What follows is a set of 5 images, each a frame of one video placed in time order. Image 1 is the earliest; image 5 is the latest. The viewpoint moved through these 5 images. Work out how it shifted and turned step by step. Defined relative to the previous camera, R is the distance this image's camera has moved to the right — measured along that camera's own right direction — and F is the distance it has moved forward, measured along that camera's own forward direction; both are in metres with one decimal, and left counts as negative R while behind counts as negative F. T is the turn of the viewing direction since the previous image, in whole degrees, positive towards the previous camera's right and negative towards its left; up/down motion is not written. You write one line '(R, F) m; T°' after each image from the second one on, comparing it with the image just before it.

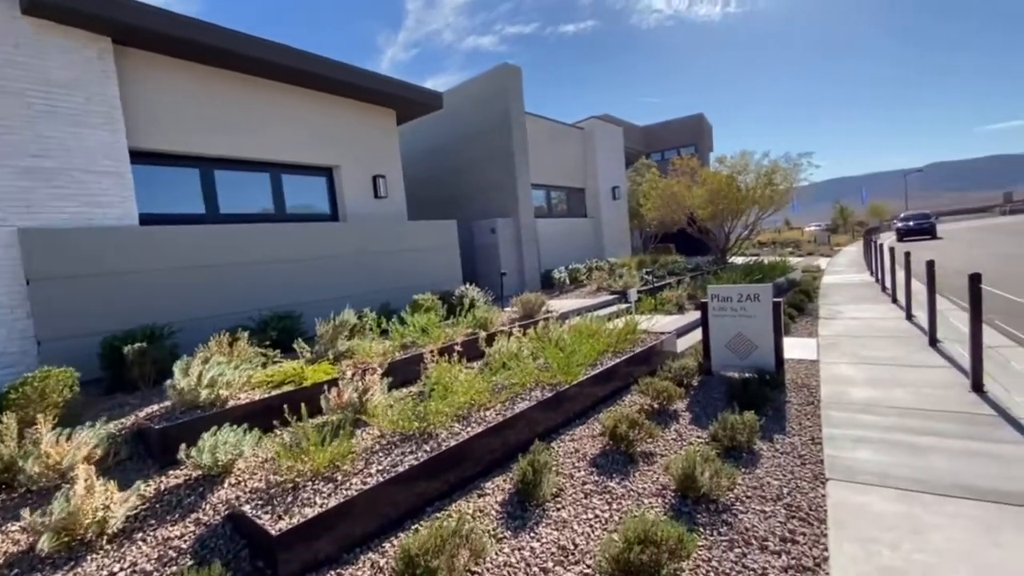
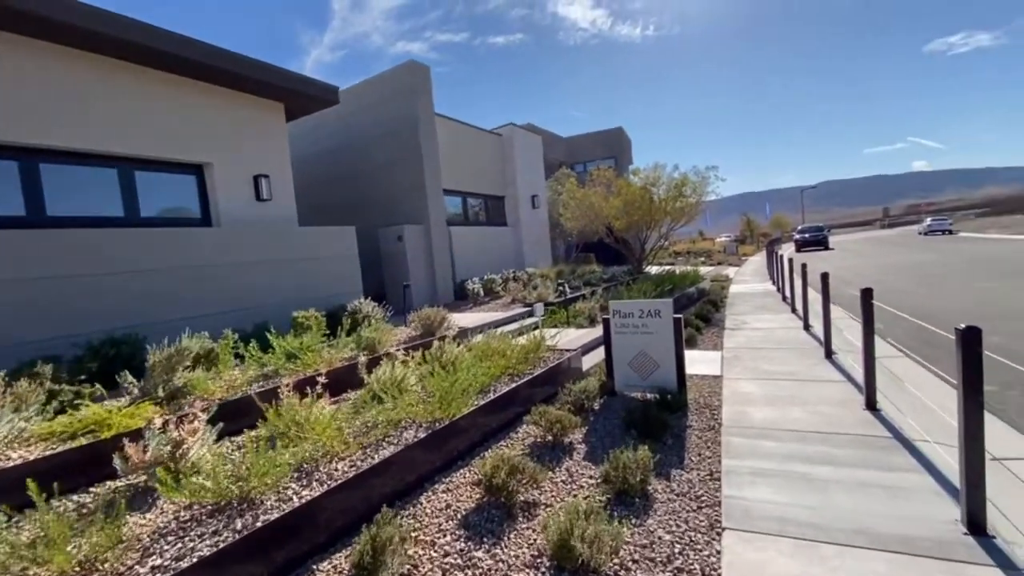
(+0.6, +0.6) m; +8°
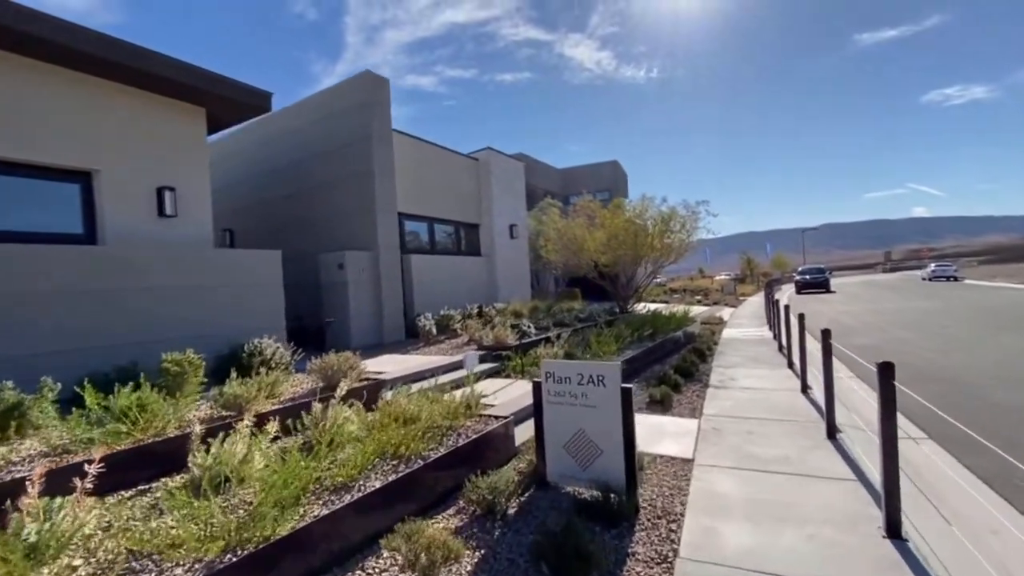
(+0.9, +1.4) m; 0°
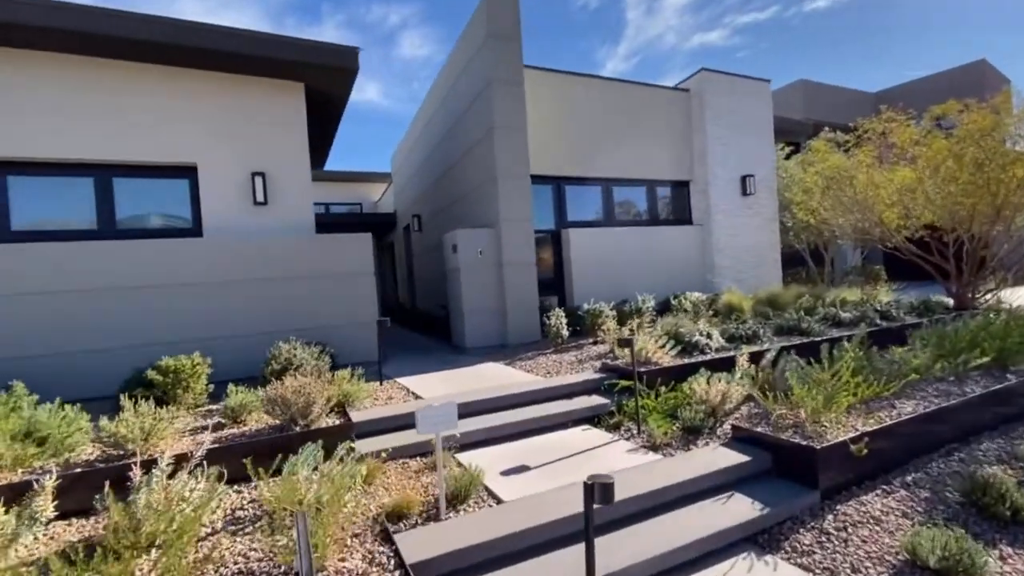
(+1.7, +3.6) m; -34°
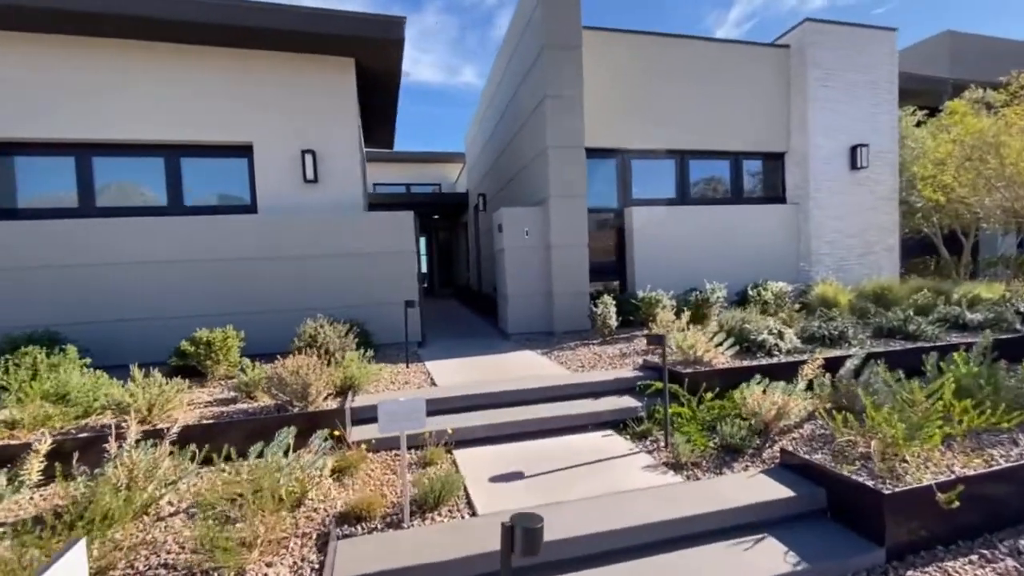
(+0.6, +0.5) m; -11°
